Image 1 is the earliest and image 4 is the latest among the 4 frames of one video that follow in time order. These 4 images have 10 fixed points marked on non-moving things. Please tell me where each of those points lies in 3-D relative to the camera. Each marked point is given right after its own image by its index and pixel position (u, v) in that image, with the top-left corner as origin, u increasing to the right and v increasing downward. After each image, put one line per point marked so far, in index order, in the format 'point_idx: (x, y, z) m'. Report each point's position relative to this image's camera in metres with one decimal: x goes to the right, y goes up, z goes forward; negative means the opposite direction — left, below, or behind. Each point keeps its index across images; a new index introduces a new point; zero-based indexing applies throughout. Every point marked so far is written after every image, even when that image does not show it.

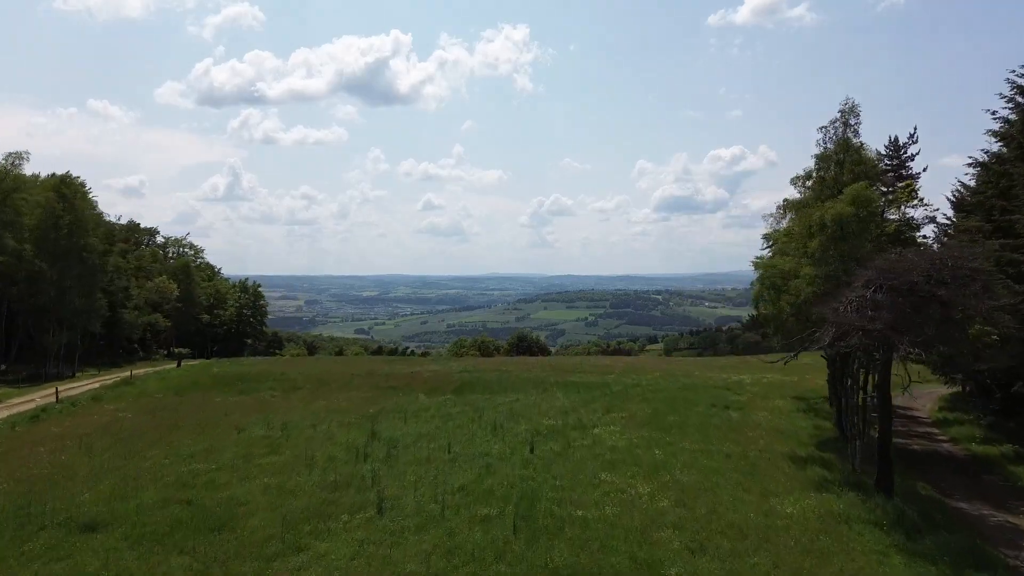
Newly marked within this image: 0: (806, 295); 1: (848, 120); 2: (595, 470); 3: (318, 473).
0: (+8.5, -0.2, +15.7) m
1: (+10.8, +5.4, +17.3) m
2: (+2.4, -5.3, +15.7) m
3: (-5.5, -5.3, +15.4) m
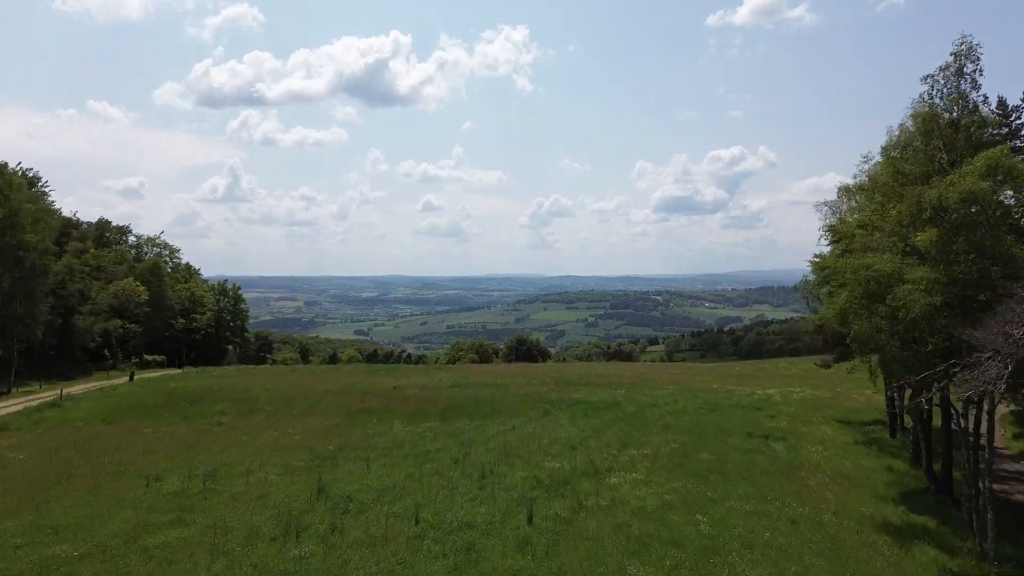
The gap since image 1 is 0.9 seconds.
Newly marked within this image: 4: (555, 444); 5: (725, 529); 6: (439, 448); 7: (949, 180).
0: (+8.3, -0.4, +11.1) m
1: (+10.5, +5.2, +12.7) m
2: (+2.2, -5.5, +11.1) m
3: (-5.7, -5.5, +10.8) m
4: (+1.6, -5.7, +19.8) m
5: (+5.0, -5.6, +12.7) m
6: (-2.6, -5.6, +18.9) m
7: (+9.3, +2.3, +11.5) m
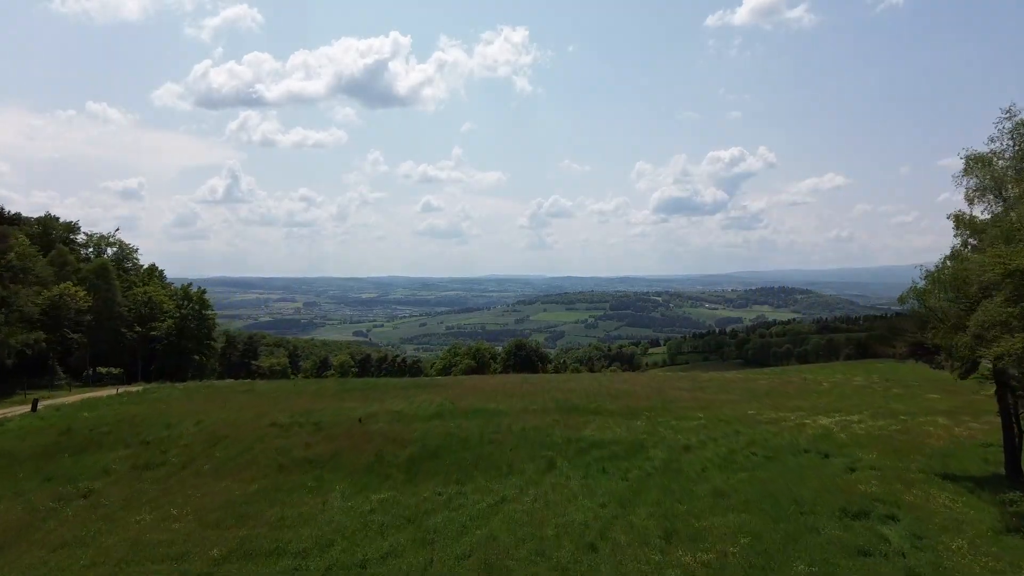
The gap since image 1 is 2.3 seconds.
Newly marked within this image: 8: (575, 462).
0: (+8.0, -0.7, +4.3) m
1: (+10.2, +4.9, +6.0) m
2: (+1.9, -5.8, +4.4) m
3: (-6.0, -5.8, +4.0) m
4: (+1.2, -6.0, +13.1) m
5: (+4.7, -5.9, +5.9) m
6: (-2.9, -5.9, +12.2) m
7: (+8.9, +2.0, +4.8) m
8: (+2.3, -6.3, +19.8) m
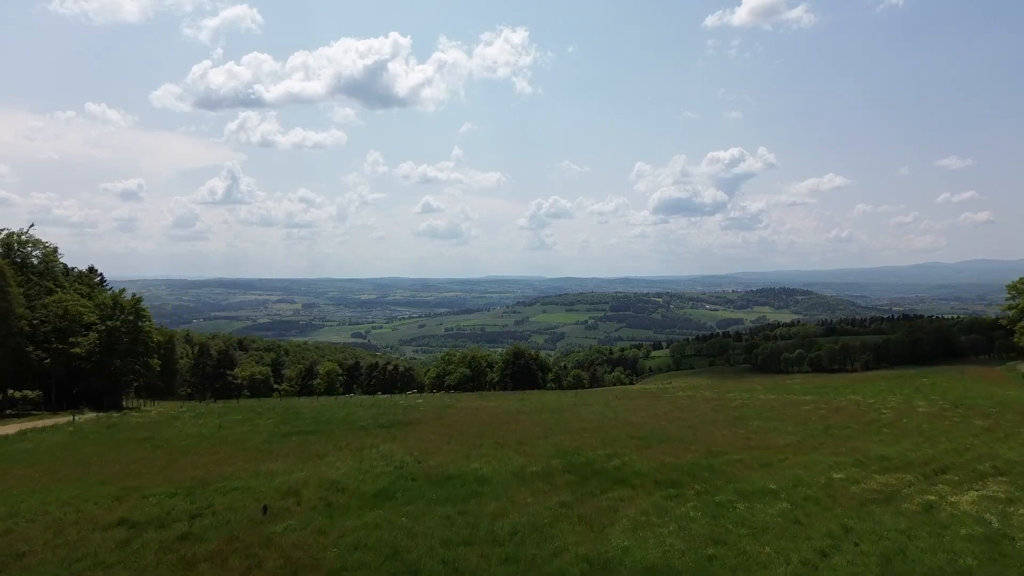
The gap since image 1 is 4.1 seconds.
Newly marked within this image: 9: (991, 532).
0: (+7.5, -1.3, -5.2) m
1: (+9.8, +4.3, -3.5) m
2: (+1.5, -6.4, -5.2) m
3: (-6.5, -6.4, -5.6) m
4: (+0.8, -6.6, +3.5) m
5: (+4.2, -6.5, -3.6) m
6: (-3.3, -6.5, +2.6) m
7: (+8.5, +1.4, -4.7) m
8: (+1.8, -6.9, +10.2) m
9: (+15.0, -7.6, +17.0) m
